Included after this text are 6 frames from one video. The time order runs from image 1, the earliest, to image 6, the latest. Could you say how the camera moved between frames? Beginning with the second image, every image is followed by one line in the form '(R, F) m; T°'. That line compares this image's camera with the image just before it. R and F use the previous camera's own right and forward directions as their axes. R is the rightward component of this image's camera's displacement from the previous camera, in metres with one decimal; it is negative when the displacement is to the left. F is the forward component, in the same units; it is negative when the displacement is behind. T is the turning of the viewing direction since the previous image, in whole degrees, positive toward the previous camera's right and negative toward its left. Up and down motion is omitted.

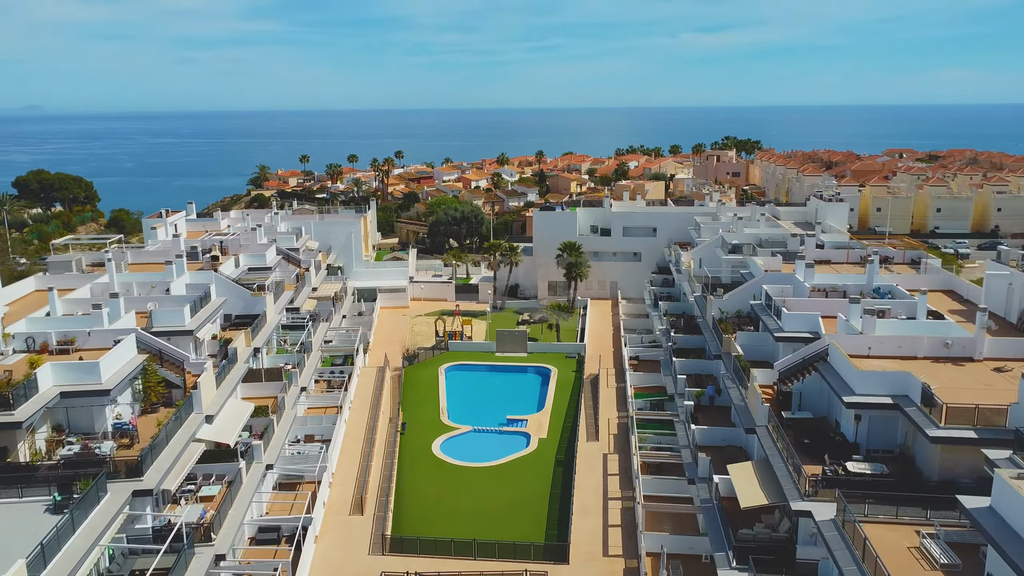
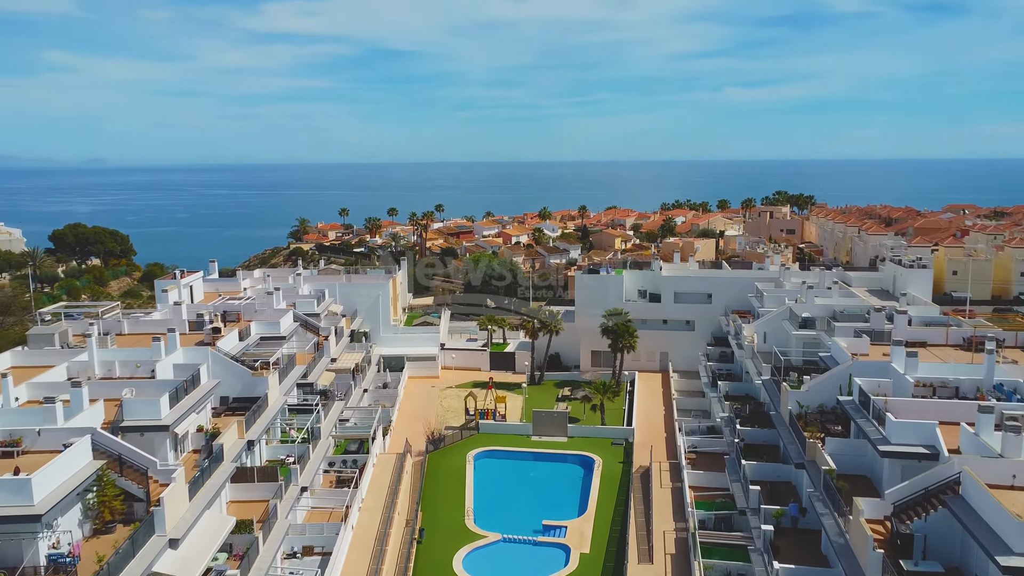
(+0.1, +4.1) m; -3°
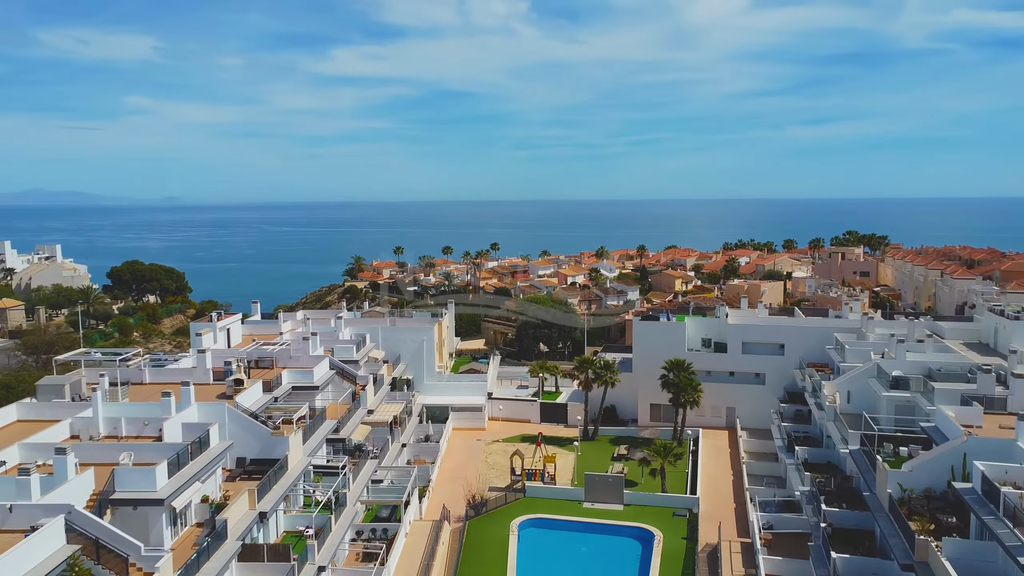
(+0.2, +2.9) m; -4°
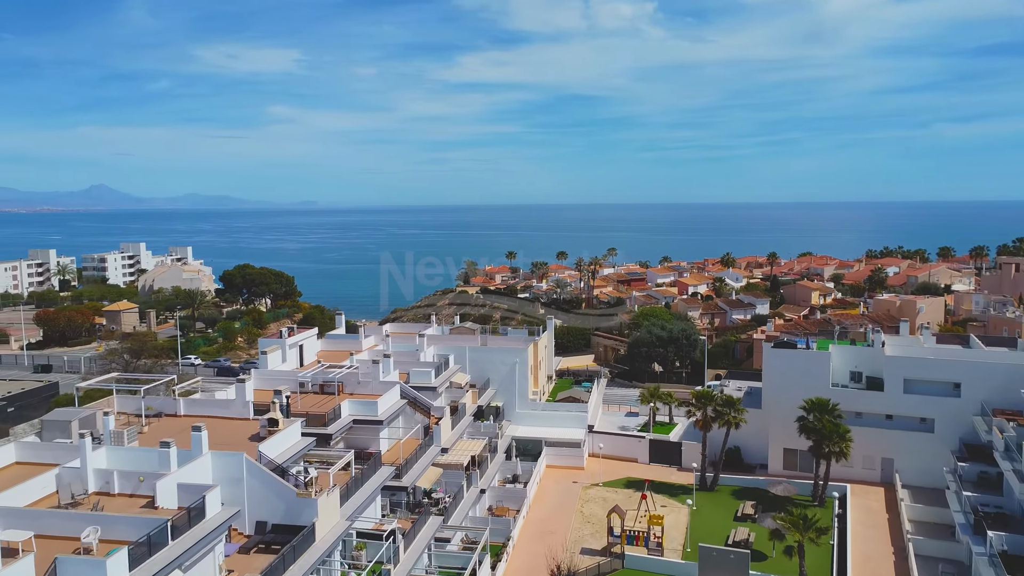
(+0.7, +5.6) m; -9°
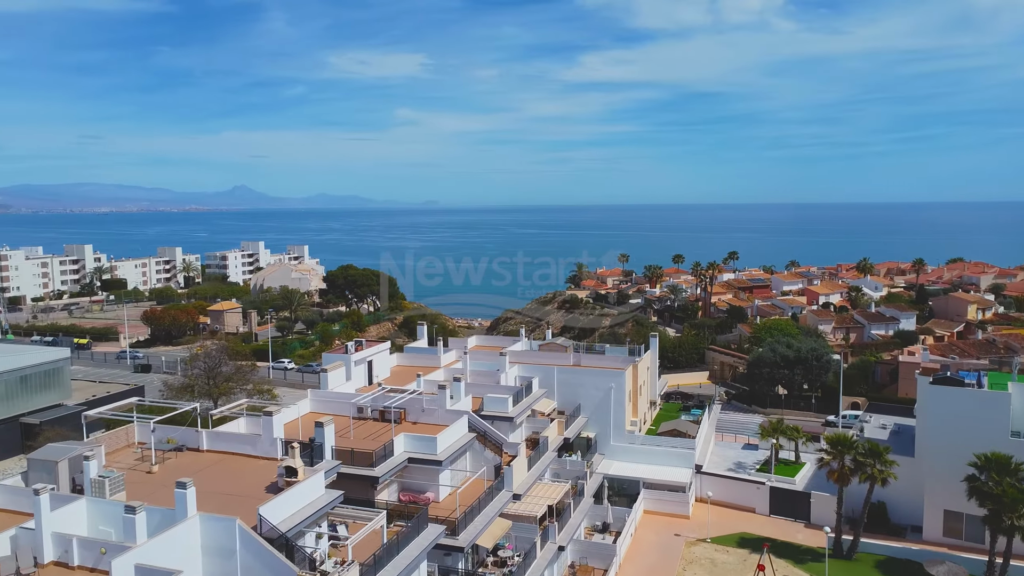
(+0.9, +4.9) m; -9°
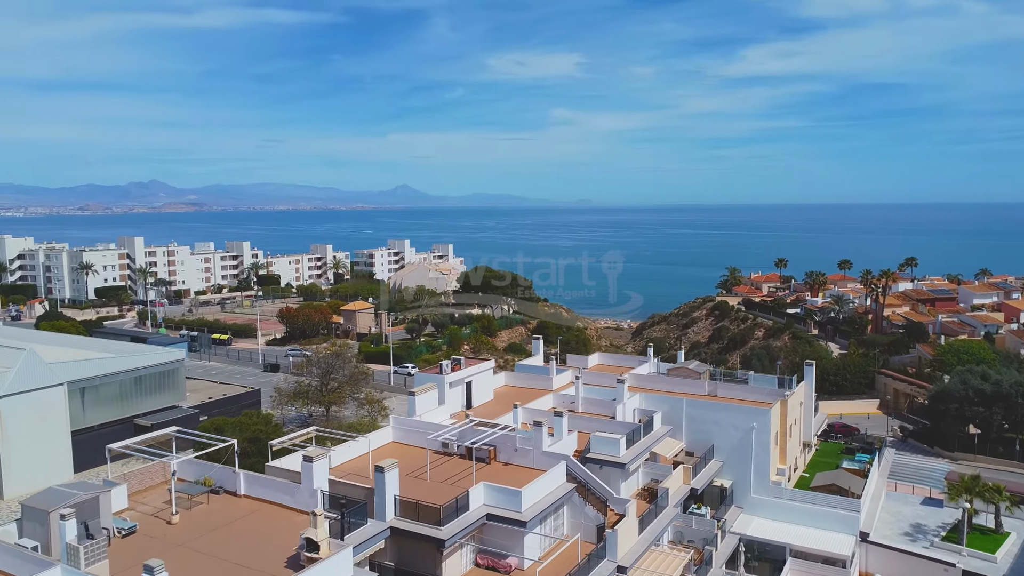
(+1.1, +4.7) m; -11°
